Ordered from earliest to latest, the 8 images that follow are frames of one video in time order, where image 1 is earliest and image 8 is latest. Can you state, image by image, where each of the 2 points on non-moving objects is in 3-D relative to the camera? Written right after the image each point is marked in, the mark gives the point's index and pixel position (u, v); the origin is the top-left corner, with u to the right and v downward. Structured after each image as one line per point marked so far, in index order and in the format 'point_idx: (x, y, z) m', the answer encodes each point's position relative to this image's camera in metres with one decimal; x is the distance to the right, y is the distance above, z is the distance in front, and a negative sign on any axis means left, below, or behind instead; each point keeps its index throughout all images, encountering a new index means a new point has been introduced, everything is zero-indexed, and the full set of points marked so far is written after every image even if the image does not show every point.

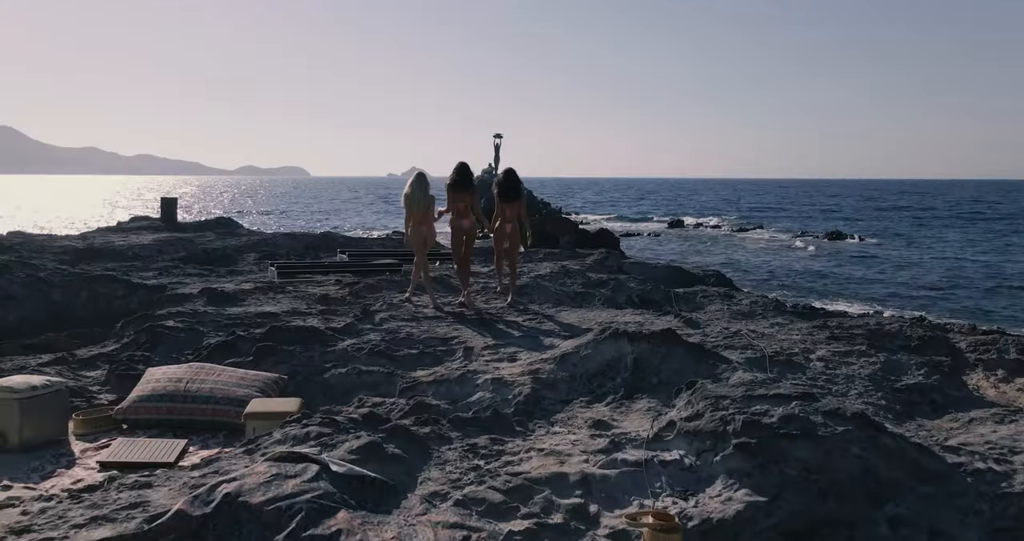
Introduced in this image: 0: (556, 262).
0: (+0.8, +0.1, +13.9) m
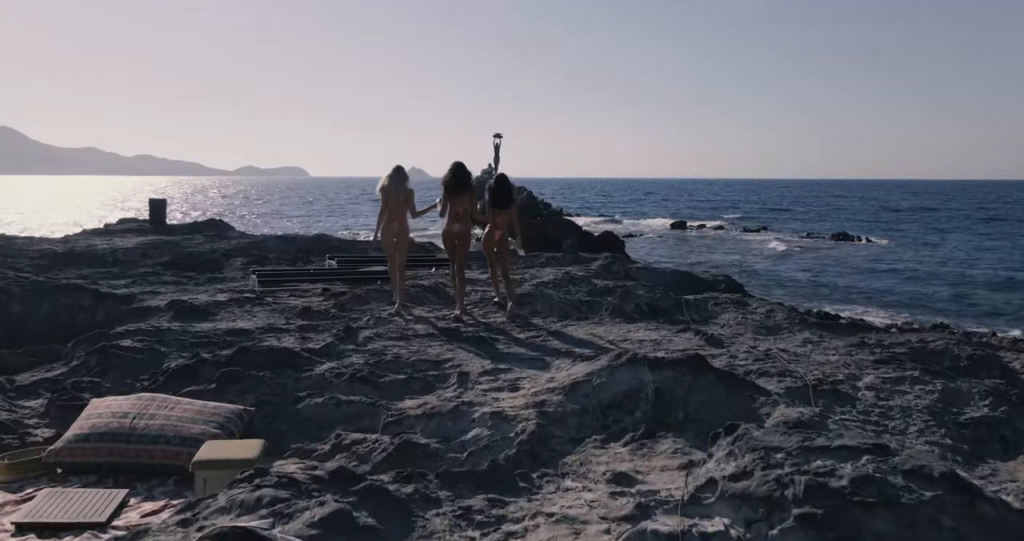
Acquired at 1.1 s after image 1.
0: (+0.8, 0.0, +13.2) m
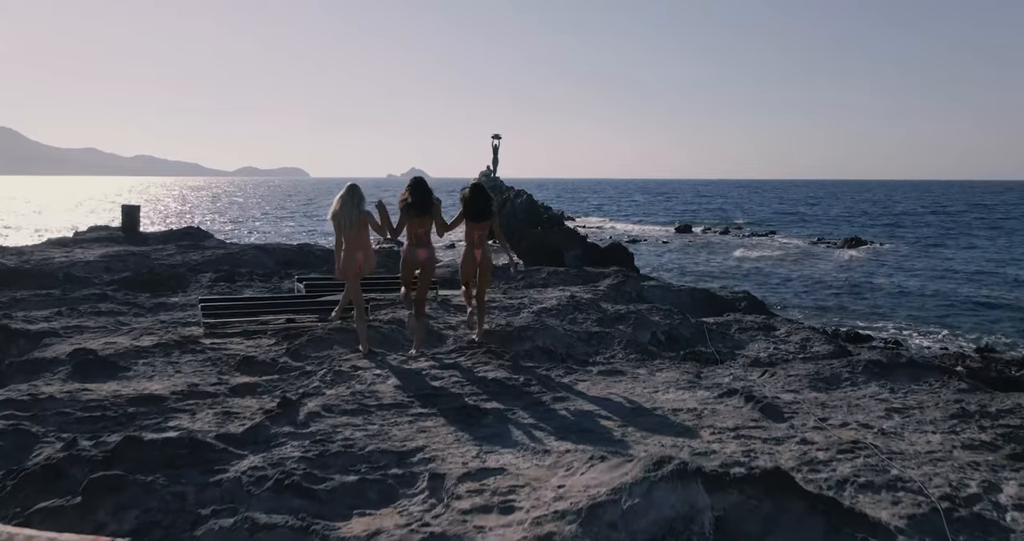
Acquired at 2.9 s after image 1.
0: (+0.7, -0.3, +11.7) m
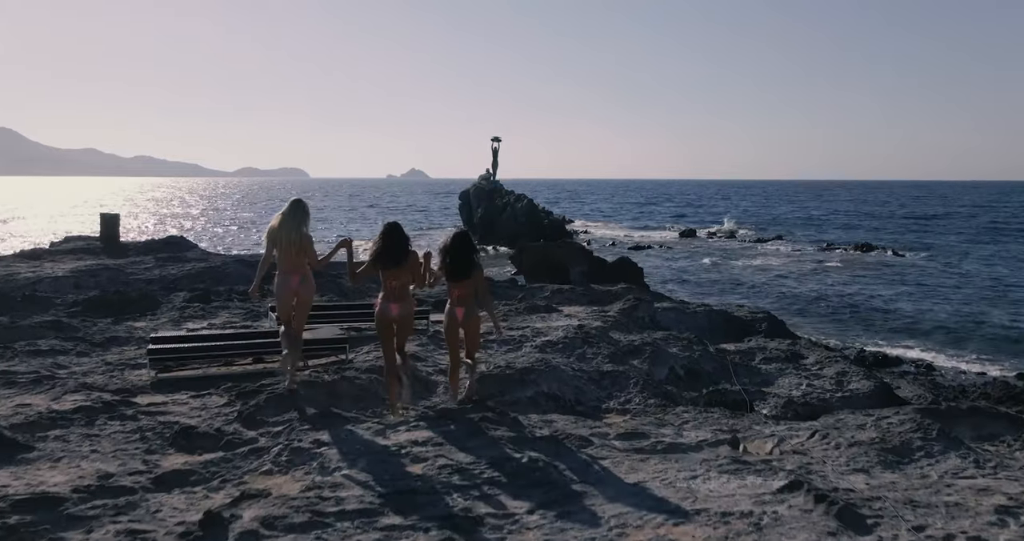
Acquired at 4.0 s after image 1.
0: (+0.7, -0.6, +10.6) m
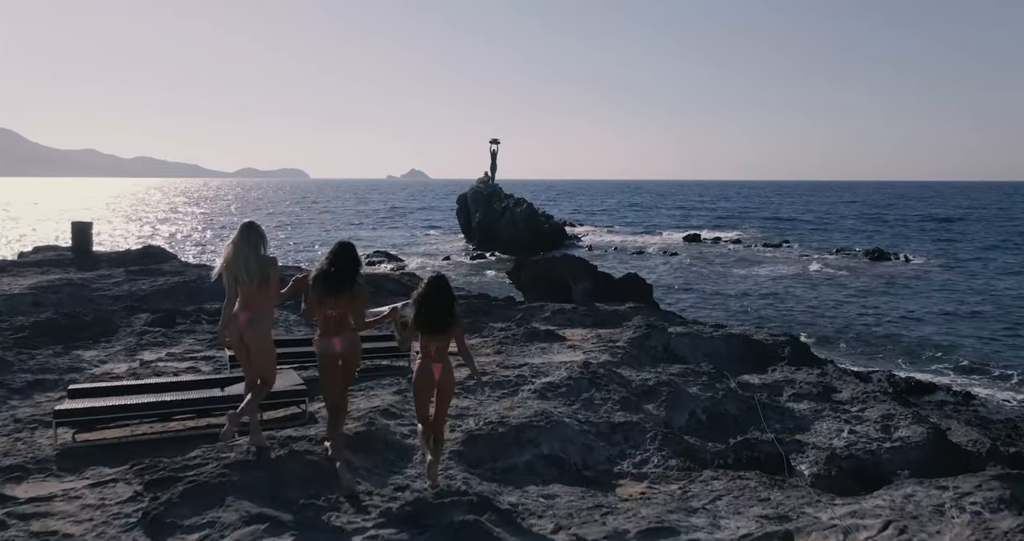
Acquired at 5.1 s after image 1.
0: (+0.7, -0.8, +9.4) m
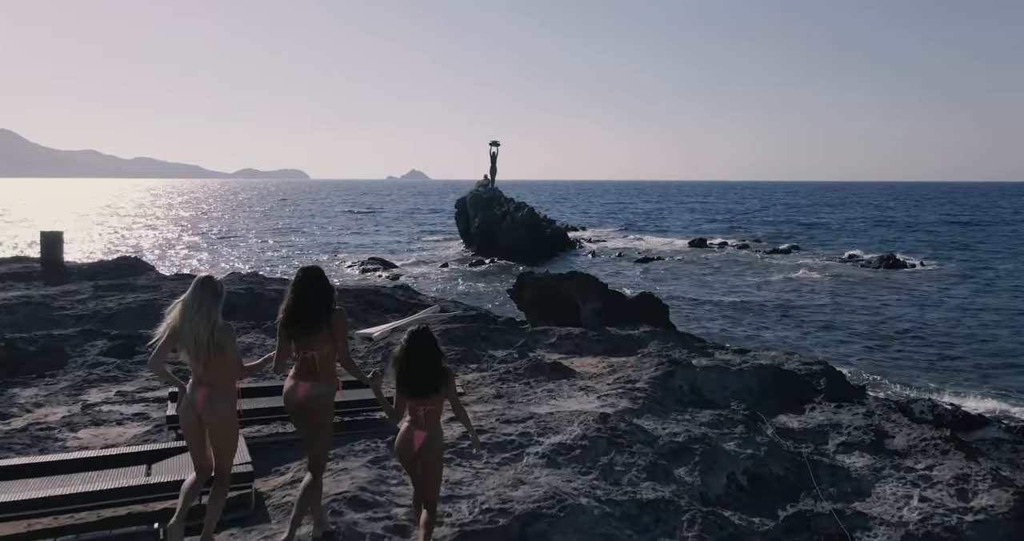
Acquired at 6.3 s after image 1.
0: (+0.7, -1.1, +8.2) m
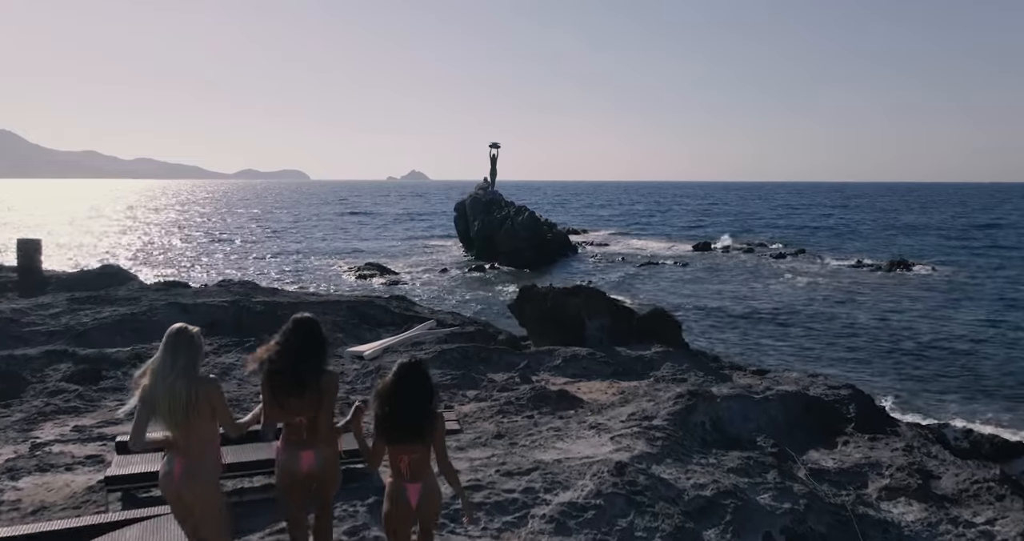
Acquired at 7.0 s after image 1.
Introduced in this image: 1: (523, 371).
0: (+0.7, -1.3, +7.3) m
1: (+0.2, -1.2, +9.1) m
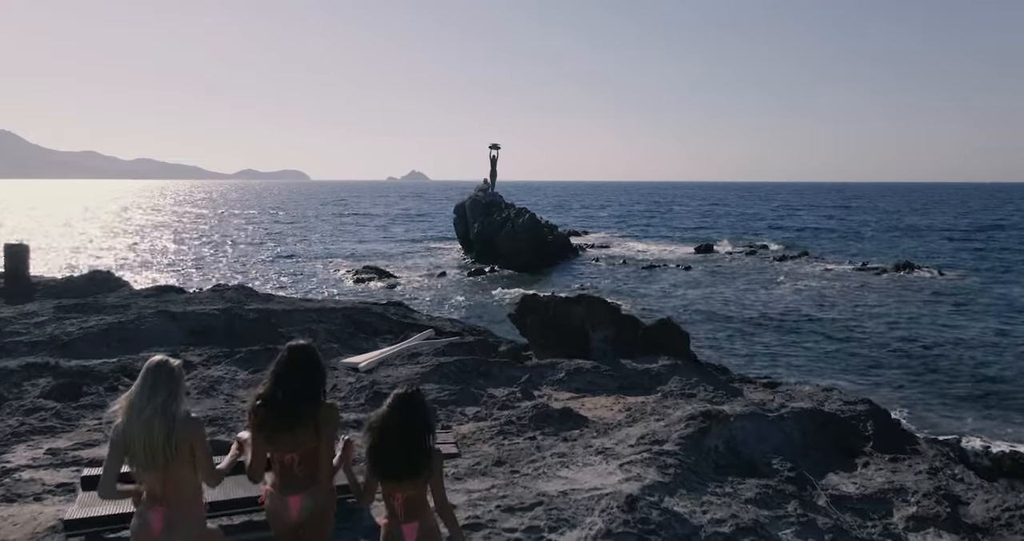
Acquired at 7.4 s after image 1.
0: (+0.7, -1.4, +6.9) m
1: (+0.2, -1.3, +8.7) m
